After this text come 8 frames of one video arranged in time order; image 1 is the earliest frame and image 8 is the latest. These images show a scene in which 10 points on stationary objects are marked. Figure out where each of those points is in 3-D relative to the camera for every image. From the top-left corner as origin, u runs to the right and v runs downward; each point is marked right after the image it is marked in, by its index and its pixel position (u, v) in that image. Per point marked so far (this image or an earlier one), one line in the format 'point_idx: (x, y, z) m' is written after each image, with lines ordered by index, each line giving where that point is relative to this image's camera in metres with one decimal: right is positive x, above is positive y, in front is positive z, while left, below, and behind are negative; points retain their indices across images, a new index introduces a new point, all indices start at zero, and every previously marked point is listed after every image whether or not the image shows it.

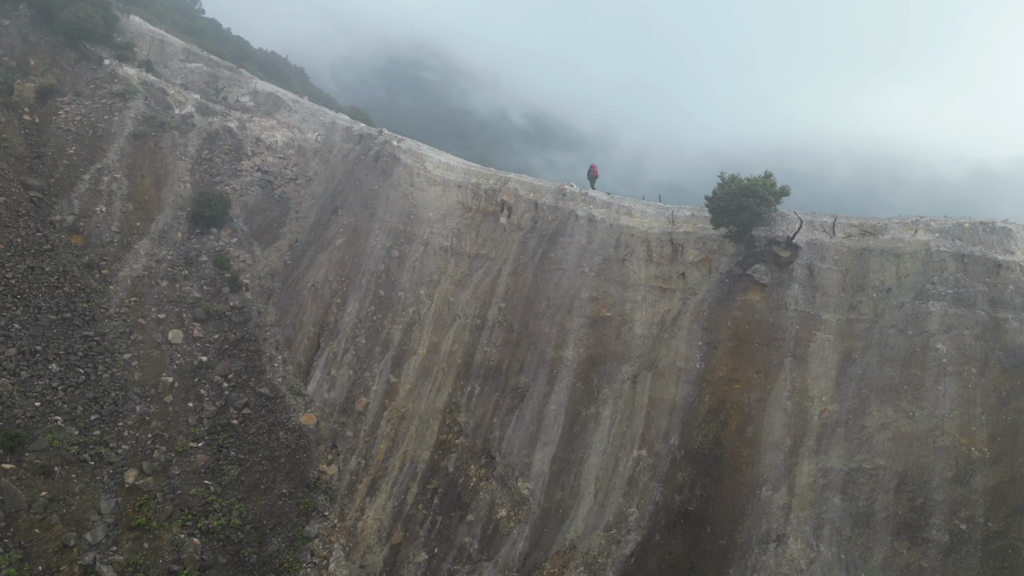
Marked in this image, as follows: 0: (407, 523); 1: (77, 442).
0: (-3.0, -7.3, +17.9) m
1: (-13.1, -4.5, +17.3) m
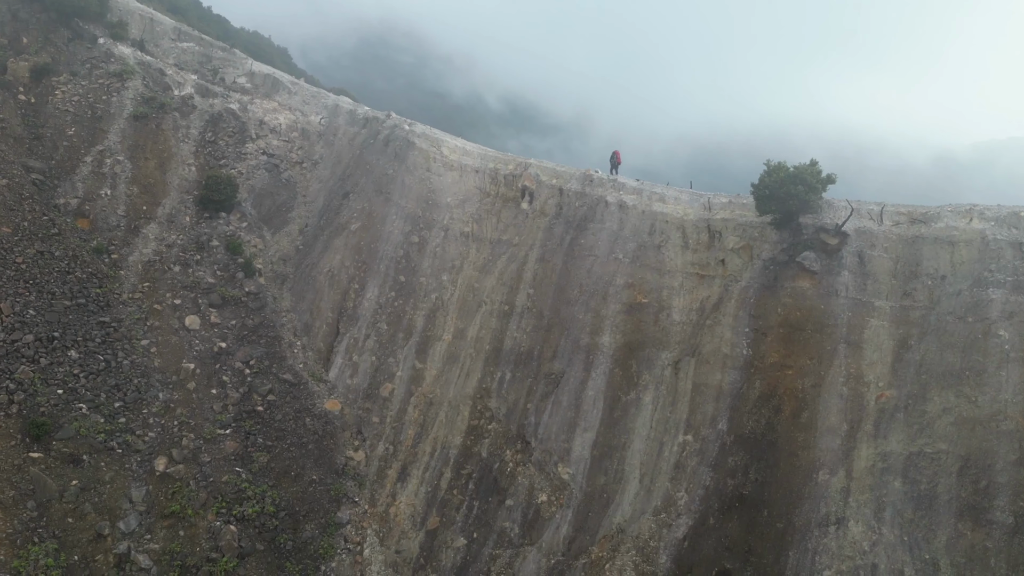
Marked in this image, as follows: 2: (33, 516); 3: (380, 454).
0: (-2.0, -6.9, +17.9) m
1: (-12.0, -4.1, +17.0) m
2: (-11.9, -5.6, +14.2) m
3: (-4.8, -5.8, +20.0) m
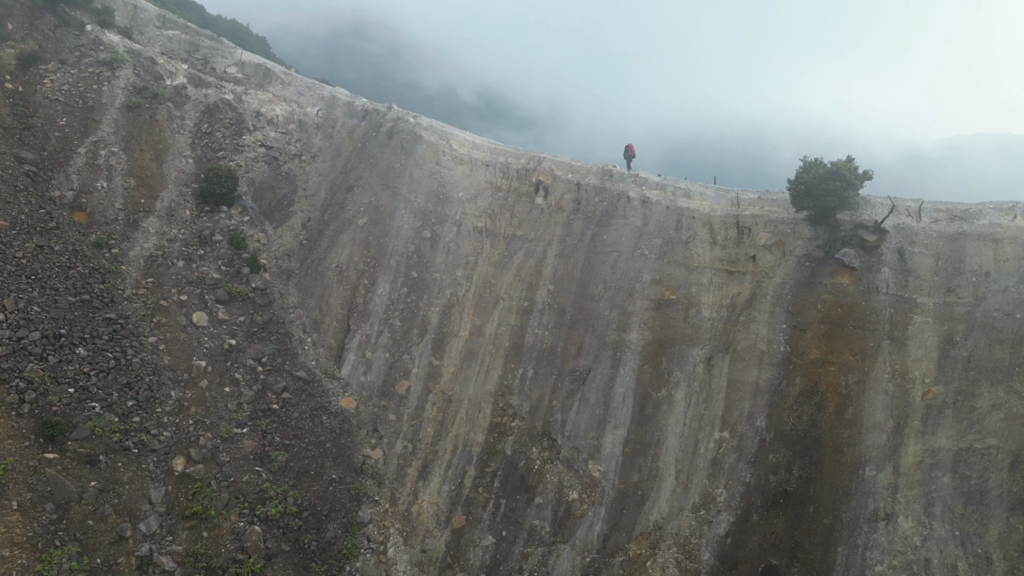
0: (-1.2, -6.8, +17.8) m
1: (-11.2, -4.0, +16.6) m
2: (-11.0, -5.5, +13.8) m
3: (-4.1, -5.7, +19.8) m
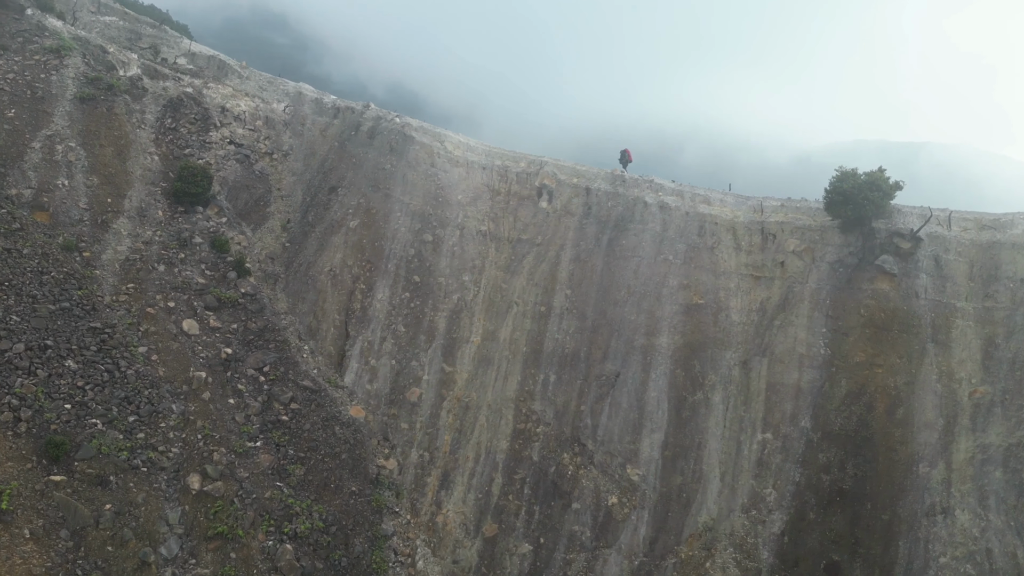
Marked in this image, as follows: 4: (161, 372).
0: (-0.3, -6.9, +17.5) m
1: (-10.2, -4.2, +15.3) m
2: (-9.7, -5.7, +12.5) m
3: (-3.4, -5.8, +19.2) m
4: (-11.1, -2.7, +18.2) m
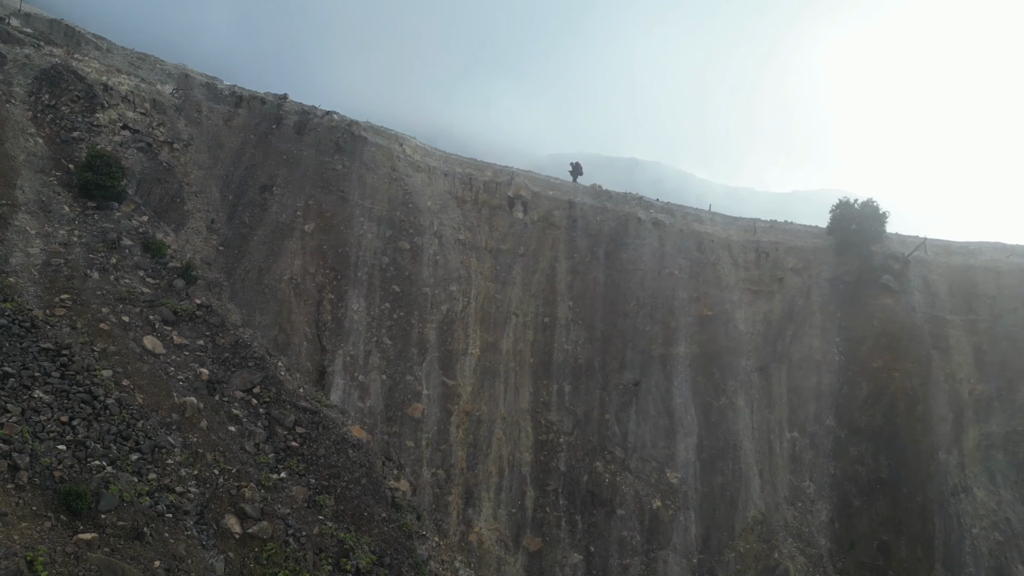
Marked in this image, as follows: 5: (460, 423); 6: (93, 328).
0: (+0.7, -7.3, +17.6) m
1: (-8.2, -4.5, +12.8) m
2: (-6.9, -6.0, +10.2) m
3: (-2.7, -6.2, +18.4) m
4: (-9.9, -3.0, +15.3) m
5: (-1.8, -4.6, +19.7) m
6: (-12.3, -1.2, +16.8) m
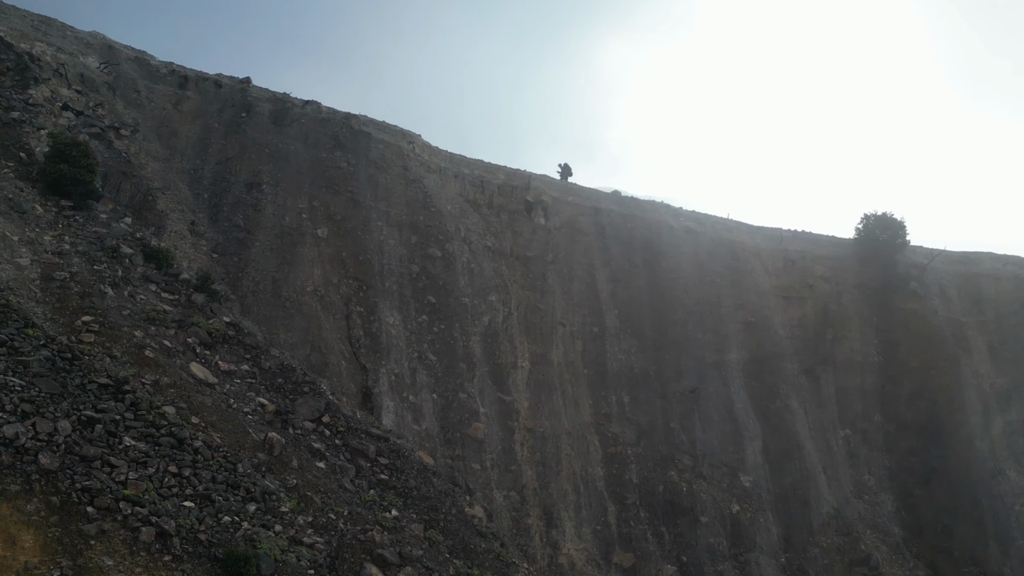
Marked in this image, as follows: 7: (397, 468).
0: (+3.3, -7.7, +17.6) m
1: (-4.4, -5.1, +11.1) m
2: (-2.7, -6.6, +8.9) m
3: (-0.3, -6.7, +17.7) m
4: (-6.7, -3.5, +13.2) m
5: (+0.4, -5.1, +19.2) m
6: (-9.3, -1.7, +14.2) m
7: (-3.3, -5.0, +16.0) m
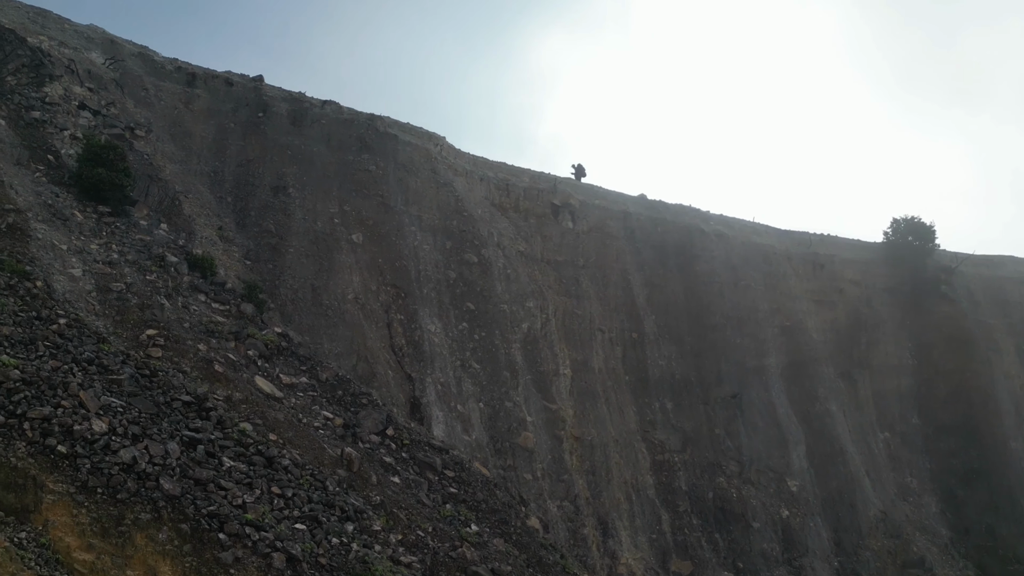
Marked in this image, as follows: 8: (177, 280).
0: (+5.0, -8.1, +17.9) m
1: (-2.3, -5.4, +10.9) m
2: (-0.5, -6.9, +8.8) m
3: (+1.5, -7.0, +17.8) m
4: (-4.7, -3.9, +13.0) m
5: (+2.1, -5.4, +19.2) m
6: (-7.4, -2.0, +13.8) m
7: (-1.5, -5.3, +15.9) m
8: (-9.9, +0.2, +16.9) m
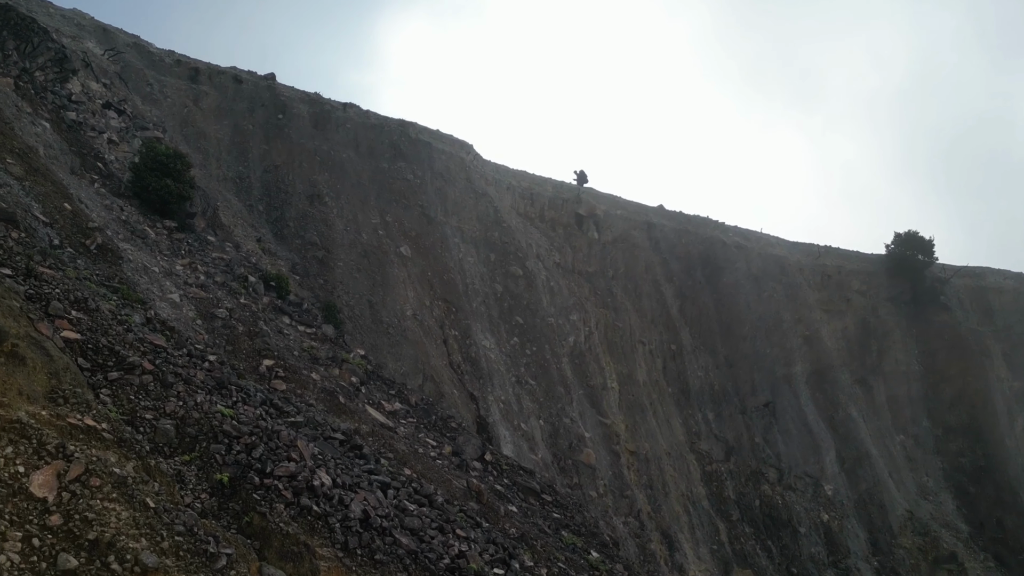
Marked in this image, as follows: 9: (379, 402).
0: (+7.5, -8.9, +18.9) m
1: (+1.0, -6.1, +11.2) m
2: (+3.0, -7.7, +9.4) m
3: (+4.0, -7.7, +18.5) m
4: (-1.5, -4.6, +13.0) m
5: (+4.5, -6.1, +20.0) m
6: (-4.3, -2.7, +13.5) m
7: (+1.3, -6.1, +16.2) m
8: (-7.1, -0.4, +16.3) m
9: (-3.7, -3.0, +15.5) m
